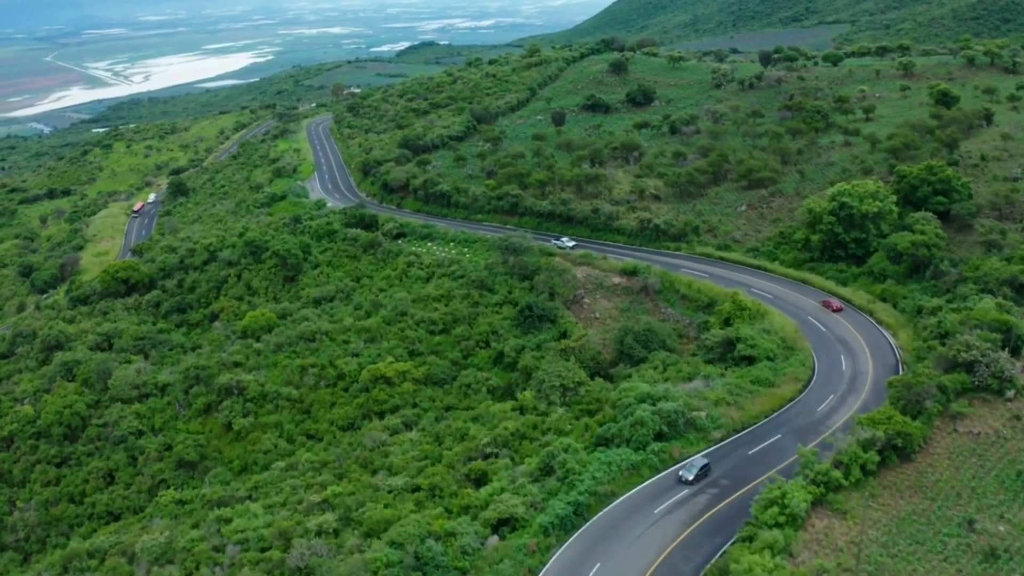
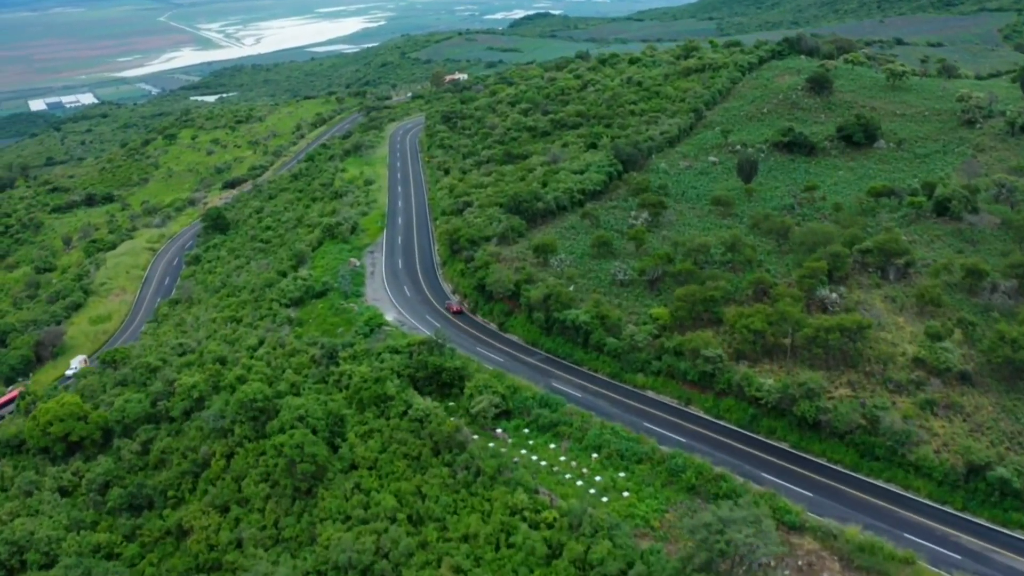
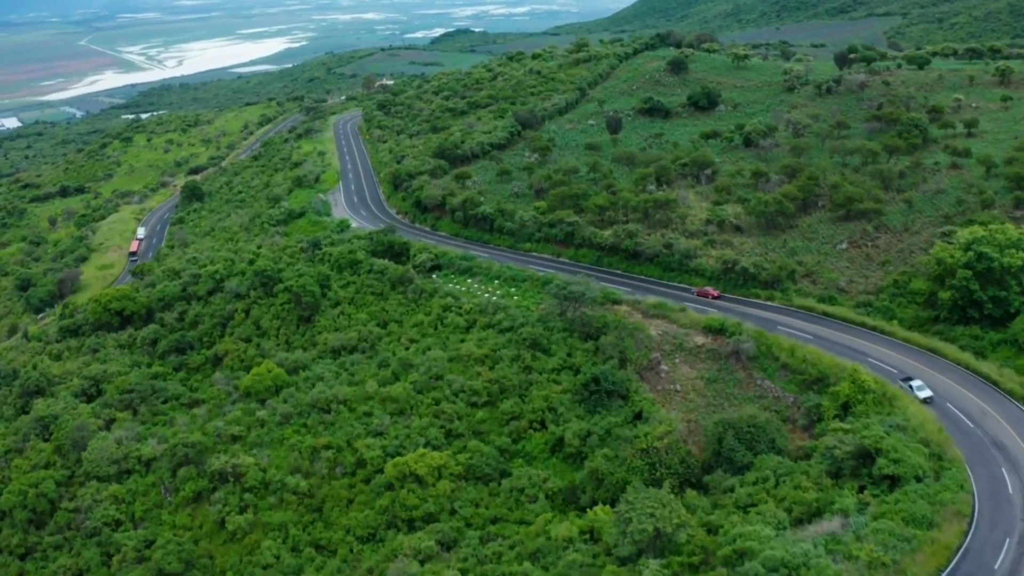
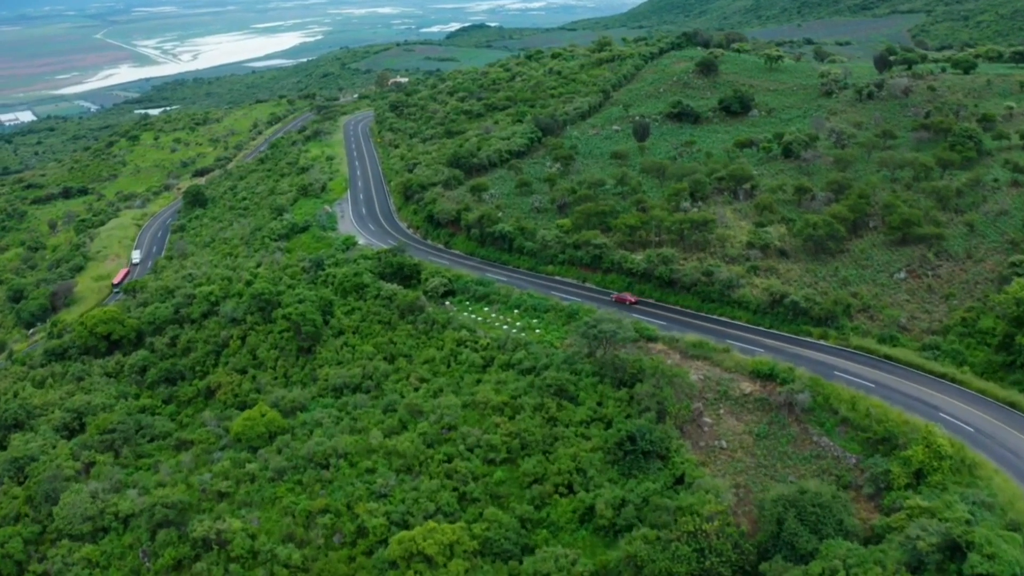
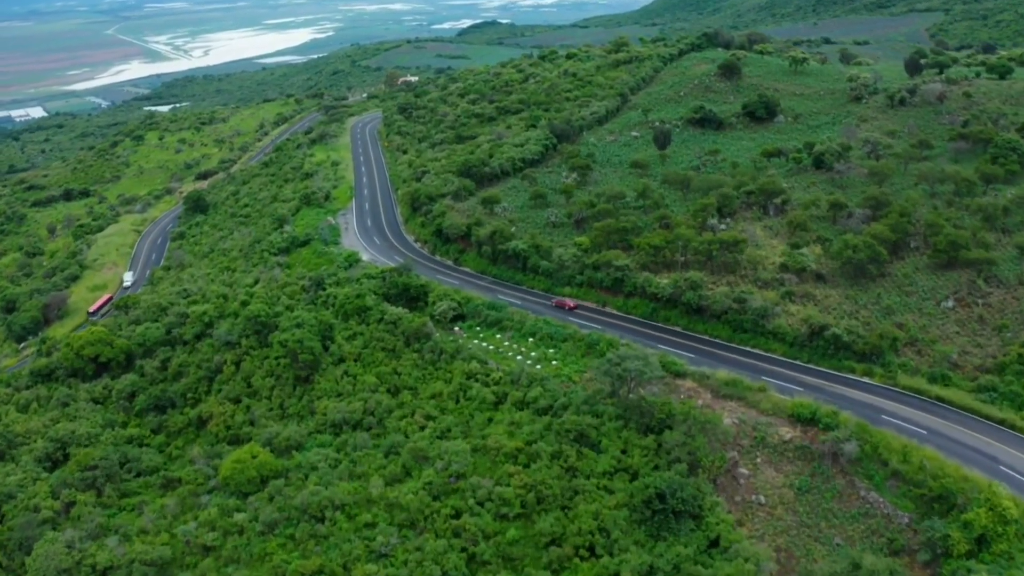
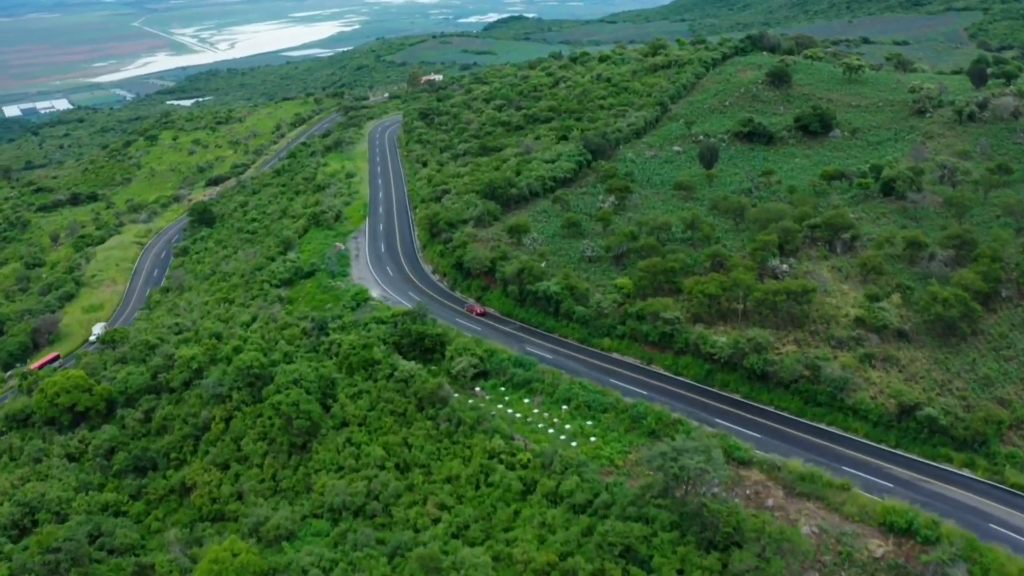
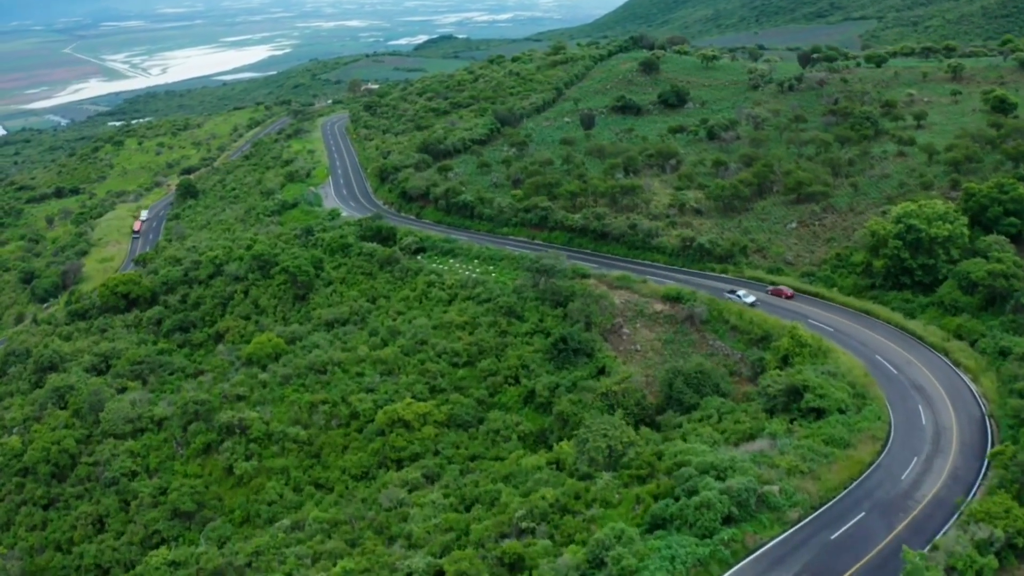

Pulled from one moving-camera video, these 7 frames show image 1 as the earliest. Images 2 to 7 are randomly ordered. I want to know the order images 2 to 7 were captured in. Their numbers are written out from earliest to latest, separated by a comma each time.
7, 3, 4, 5, 6, 2
